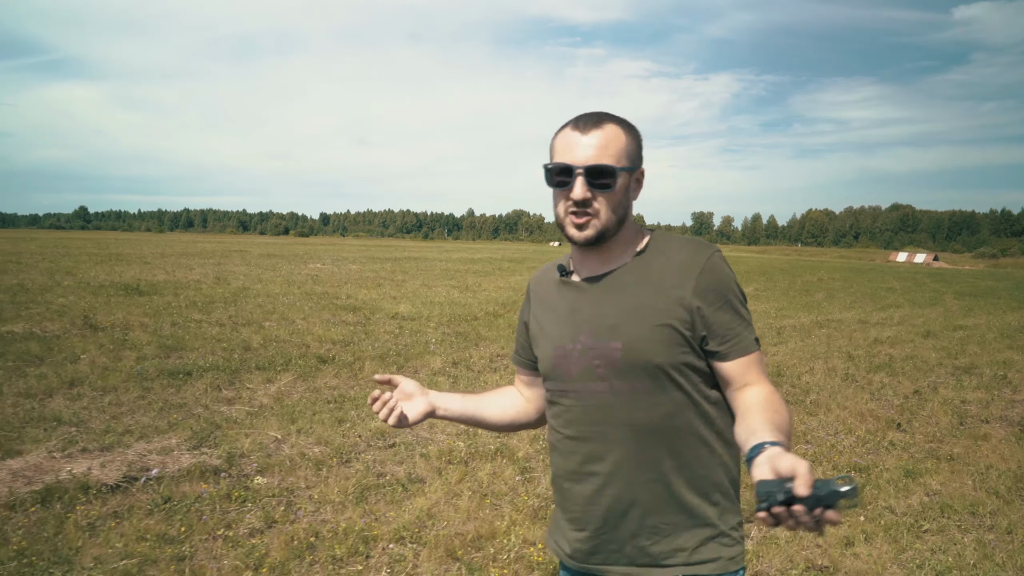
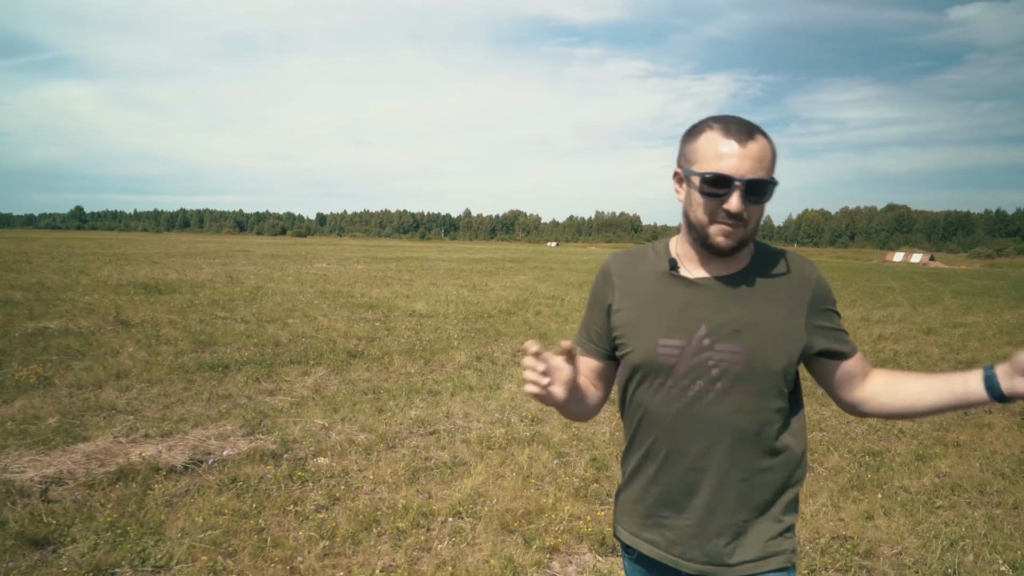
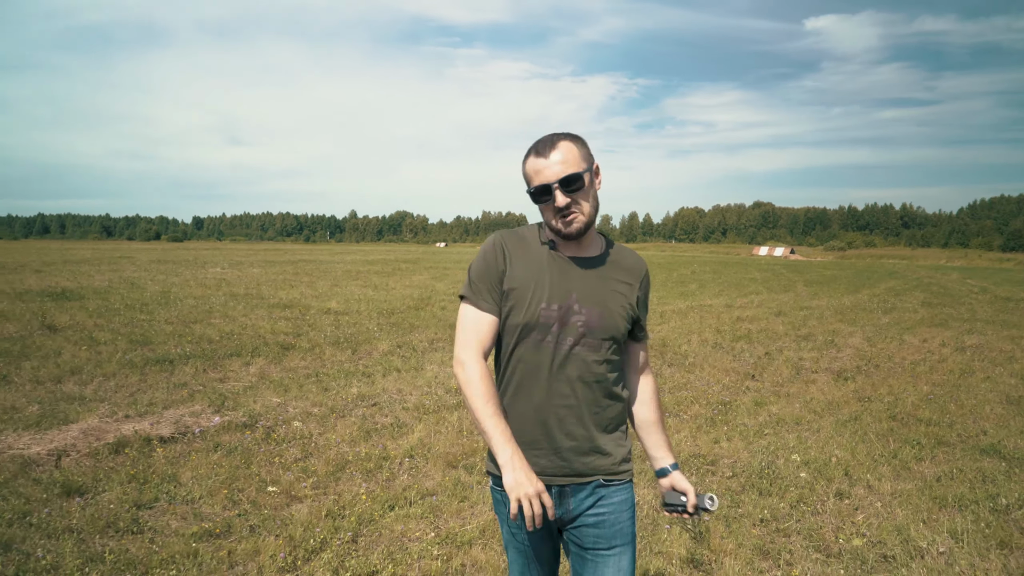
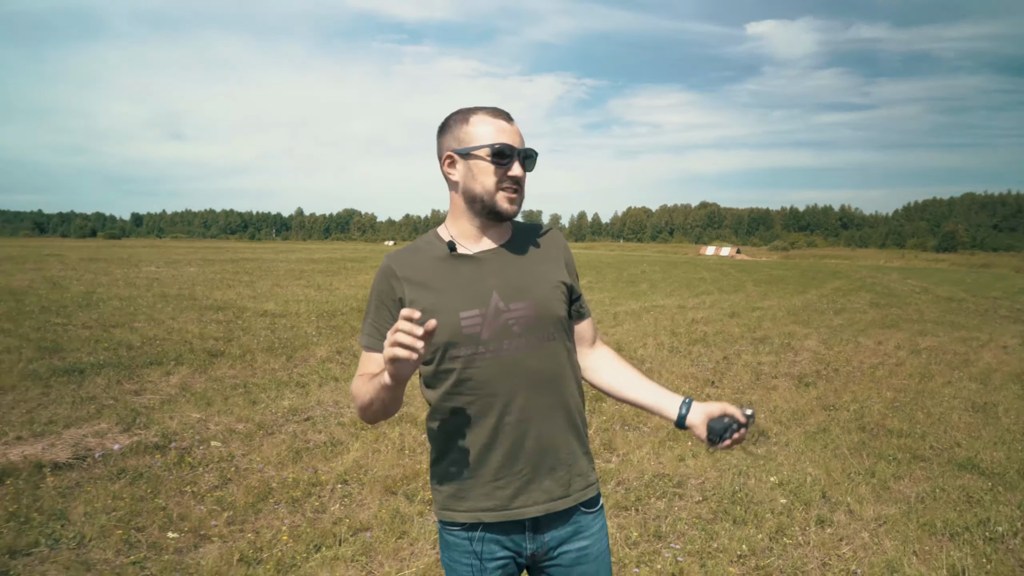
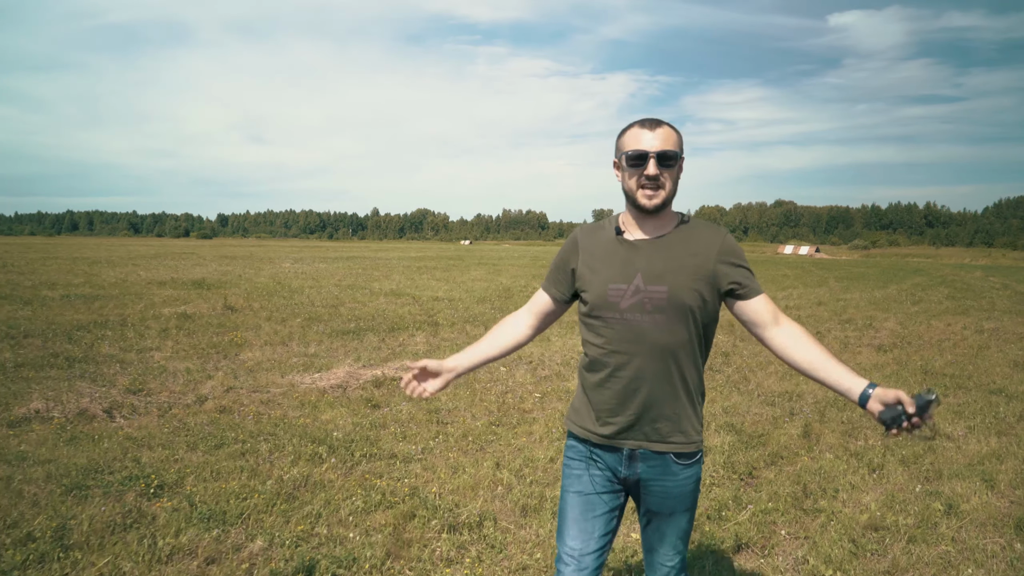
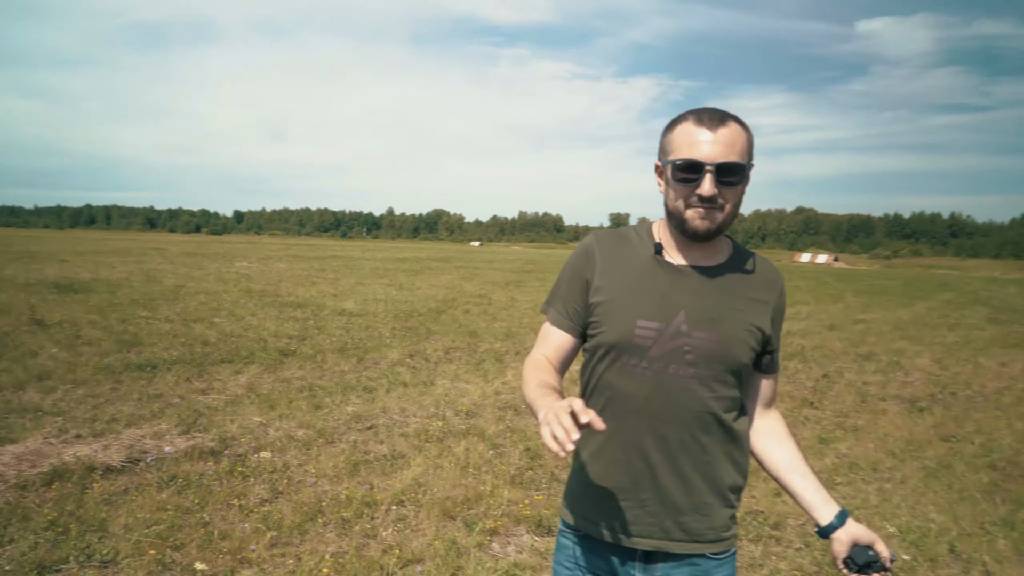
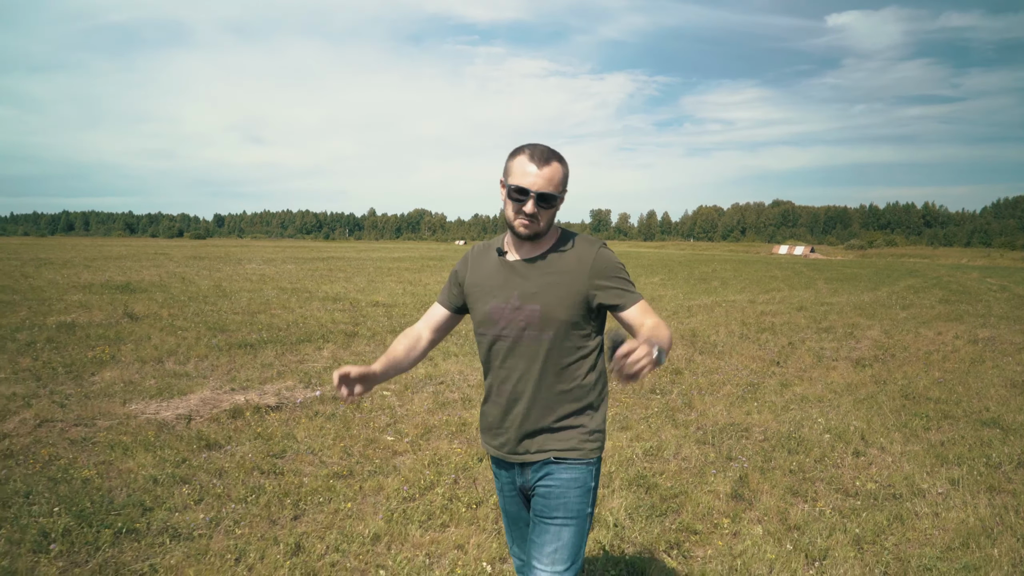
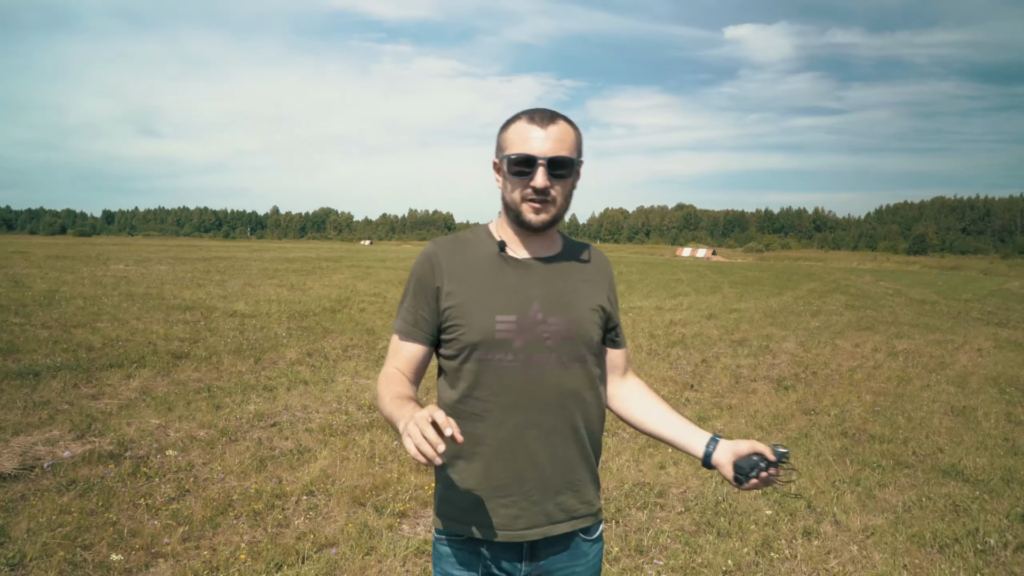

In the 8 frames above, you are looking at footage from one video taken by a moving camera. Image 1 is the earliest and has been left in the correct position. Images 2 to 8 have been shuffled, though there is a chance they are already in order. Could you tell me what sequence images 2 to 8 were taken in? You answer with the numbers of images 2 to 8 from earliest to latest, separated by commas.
2, 6, 8, 4, 3, 7, 5
